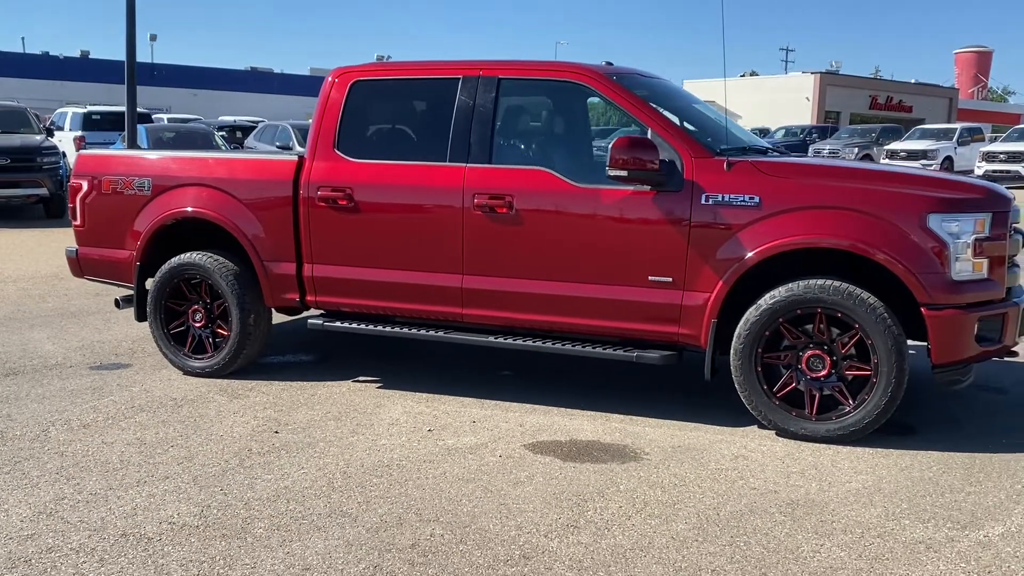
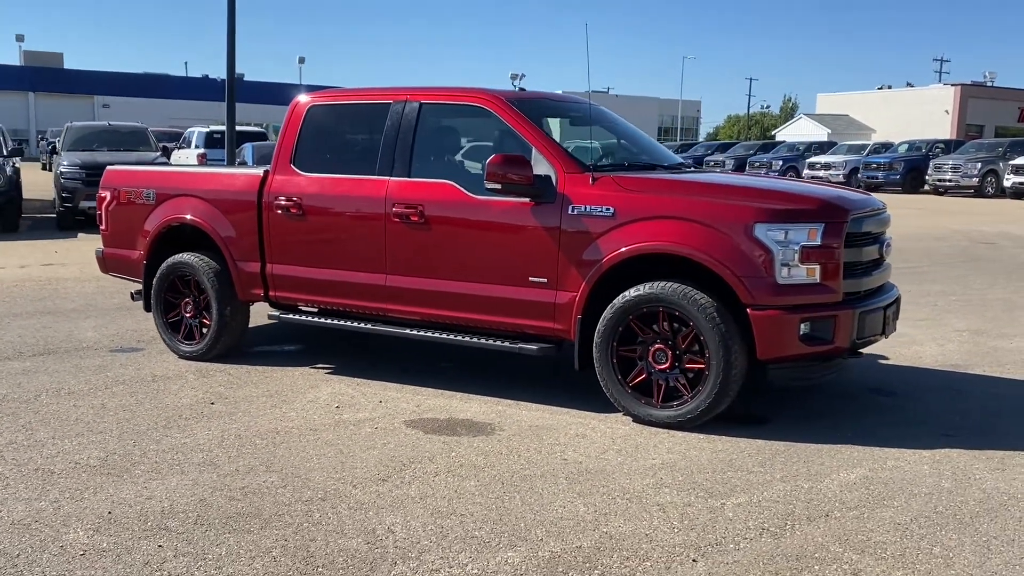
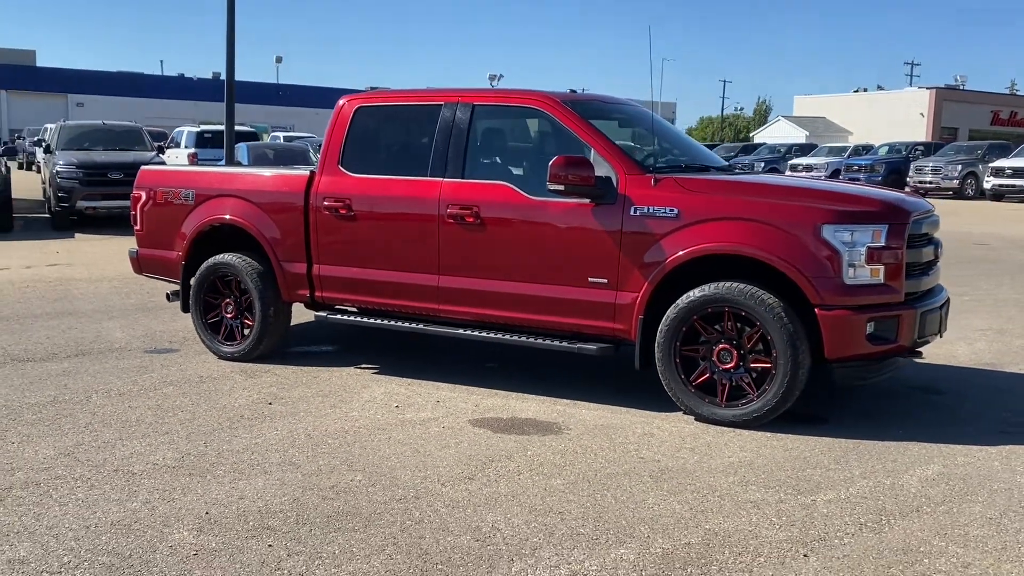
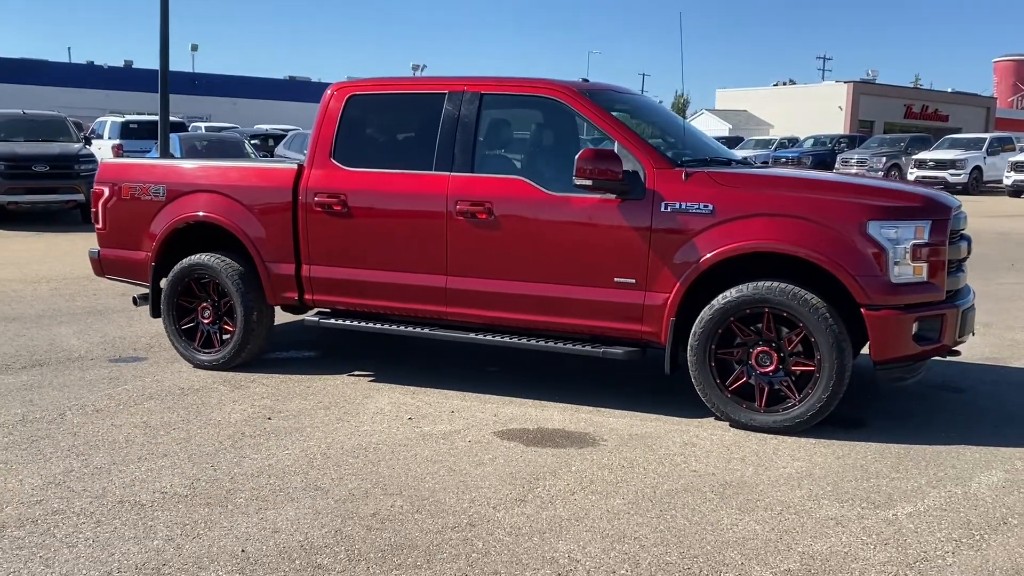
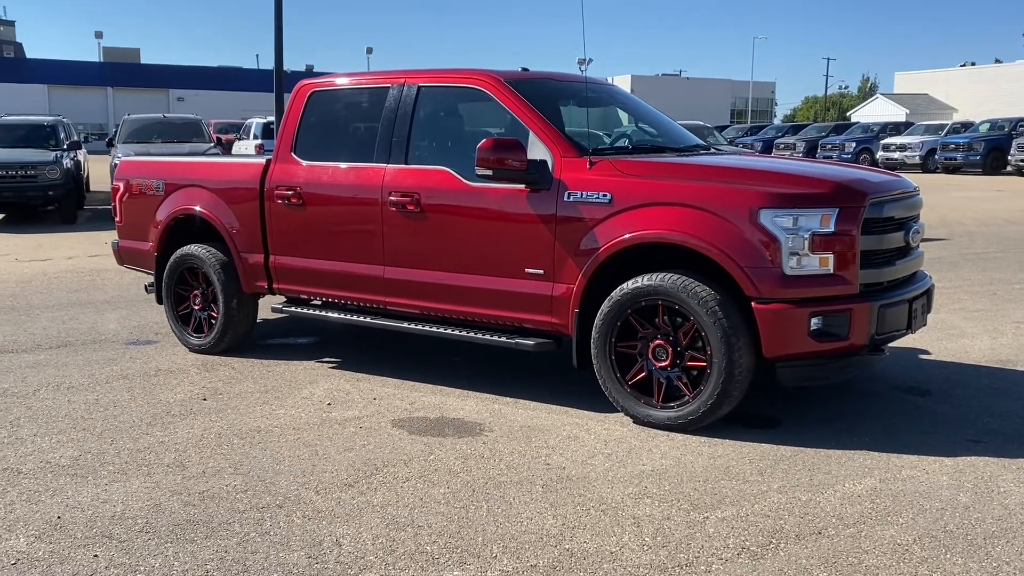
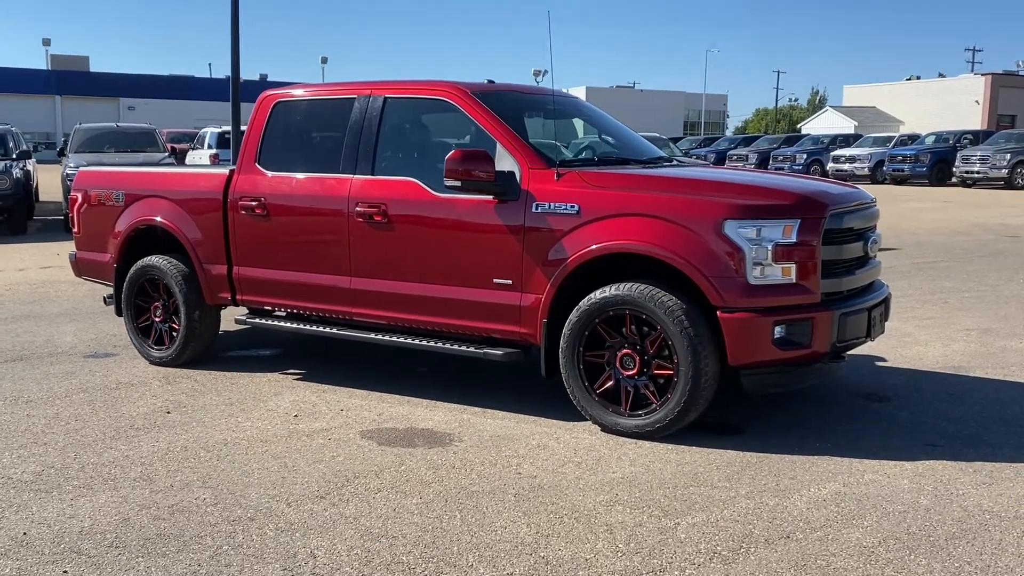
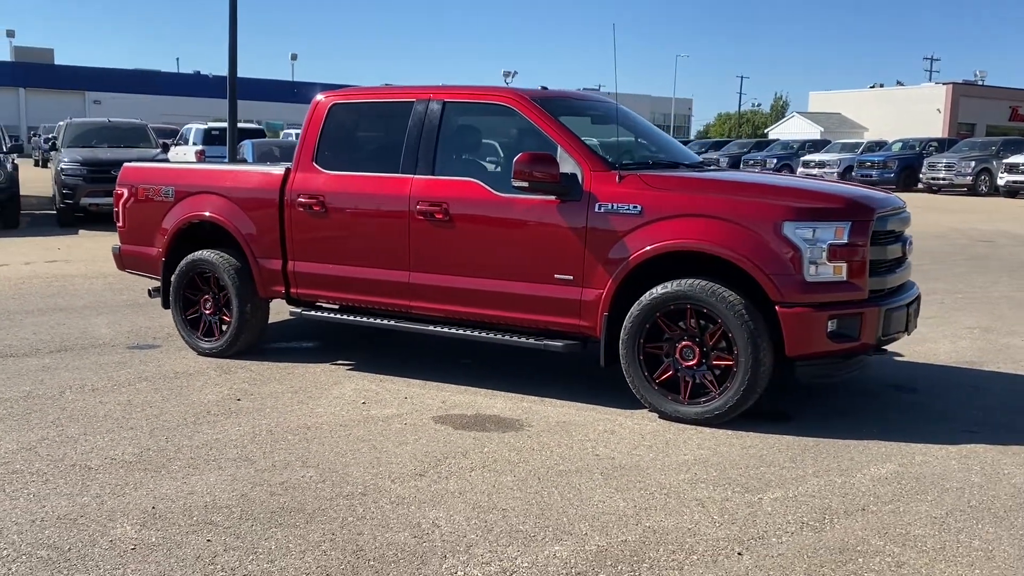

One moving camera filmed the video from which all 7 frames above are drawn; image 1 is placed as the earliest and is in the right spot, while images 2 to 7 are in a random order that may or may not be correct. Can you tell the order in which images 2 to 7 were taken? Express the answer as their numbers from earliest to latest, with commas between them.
4, 3, 7, 2, 6, 5
